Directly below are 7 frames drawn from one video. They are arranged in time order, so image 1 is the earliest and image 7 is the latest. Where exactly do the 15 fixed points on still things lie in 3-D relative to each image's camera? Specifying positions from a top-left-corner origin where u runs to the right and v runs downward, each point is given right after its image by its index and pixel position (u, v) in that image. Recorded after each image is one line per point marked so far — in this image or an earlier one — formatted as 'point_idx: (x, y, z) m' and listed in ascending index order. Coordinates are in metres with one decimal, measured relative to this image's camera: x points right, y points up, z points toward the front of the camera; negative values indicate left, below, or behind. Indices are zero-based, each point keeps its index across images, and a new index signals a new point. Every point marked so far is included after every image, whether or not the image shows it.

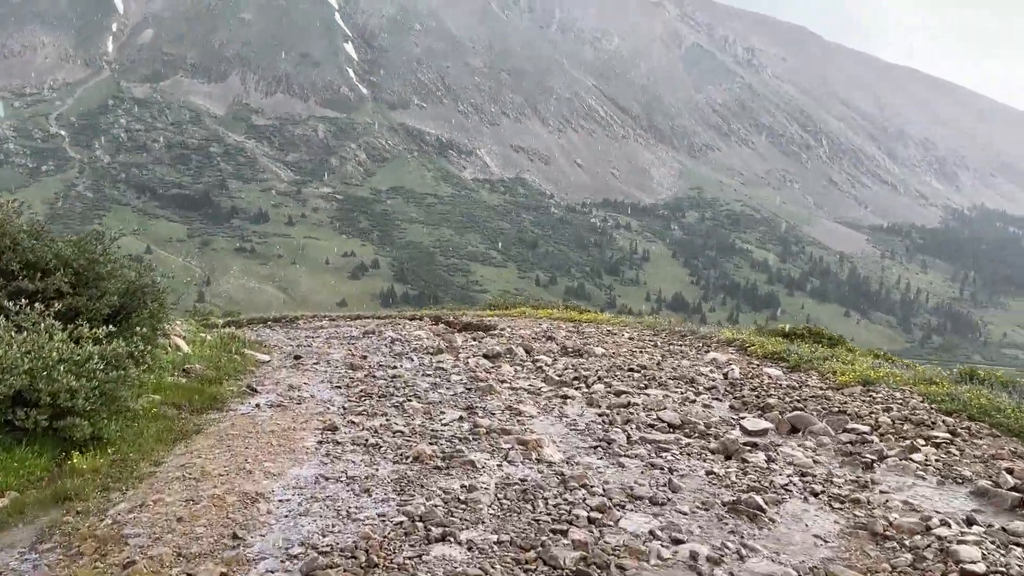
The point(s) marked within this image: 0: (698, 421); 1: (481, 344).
0: (+1.7, -1.2, +7.2) m
1: (-0.4, -1.1, +16.1) m
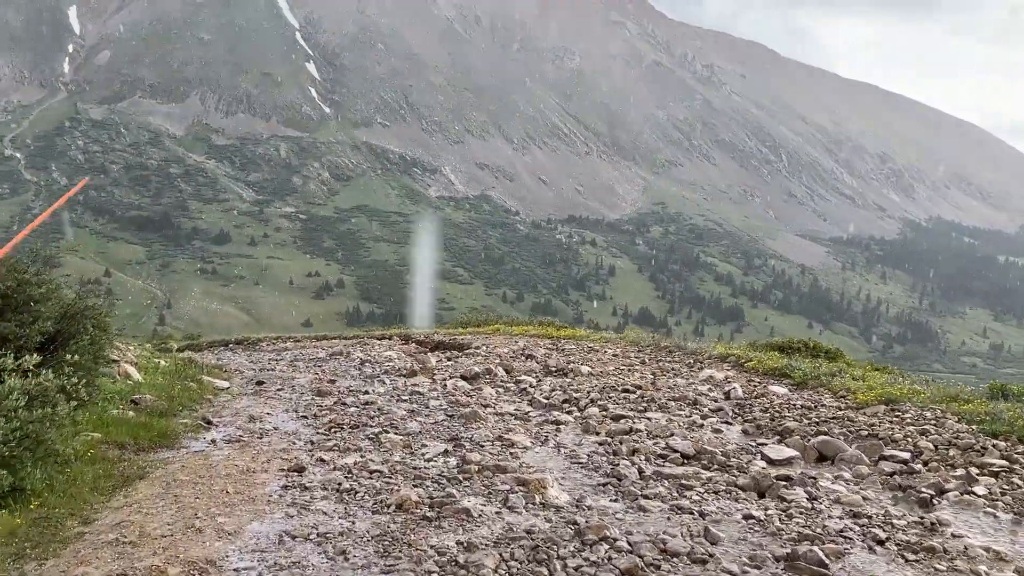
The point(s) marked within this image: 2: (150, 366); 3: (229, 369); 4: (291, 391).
0: (+1.6, -1.3, +6.4) m
1: (-0.8, -1.4, +15.2) m
2: (-6.0, -1.3, +13.7) m
3: (-6.6, -1.9, +19.0) m
4: (-3.2, -1.5, +11.9) m
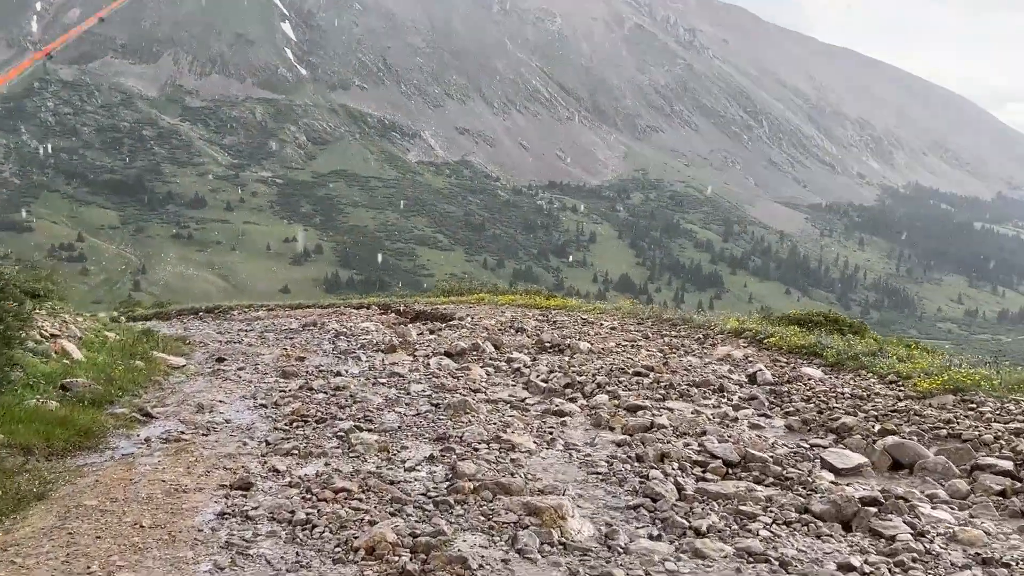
0: (+1.6, -1.1, +5.2) m
1: (-1.0, -0.9, +14.0) m
2: (-6.1, -0.8, +12.3) m
3: (-6.9, -1.1, +17.6) m
4: (-3.3, -1.1, +10.6) m
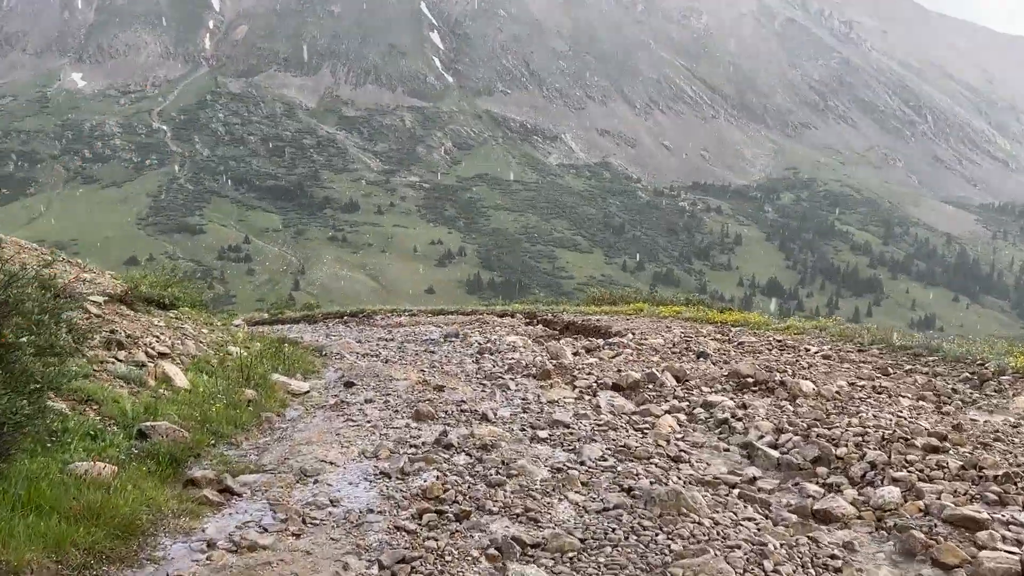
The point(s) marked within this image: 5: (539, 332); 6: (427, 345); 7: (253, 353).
0: (+2.6, -1.3, +2.4) m
1: (+1.5, -1.1, +11.5) m
2: (-3.8, -1.0, +10.7) m
3: (-3.7, -1.3, +16.1) m
4: (-1.4, -1.2, +8.6) m
5: (+0.6, -1.0, +18.1) m
6: (-1.8, -1.2, +17.1) m
7: (-3.9, -1.0, +12.3) m
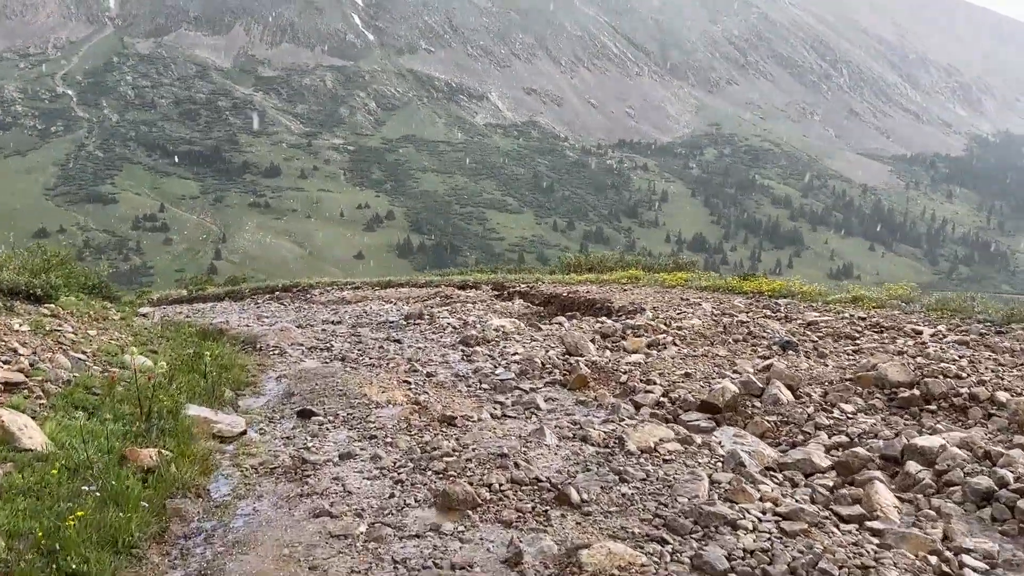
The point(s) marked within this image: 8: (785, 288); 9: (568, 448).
0: (+3.6, -1.4, -0.4) m
1: (+1.7, -0.8, +8.5) m
2: (-3.6, -0.9, +7.3) m
3: (-3.9, -0.9, +12.6) m
4: (-0.9, -1.2, +5.3) m
5: (+0.2, -0.4, +14.9) m
6: (-2.1, -0.7, +13.8) m
7: (-3.8, -0.8, +8.8) m
8: (+4.2, 0.0, +12.9) m
9: (+0.3, -1.1, +5.5) m
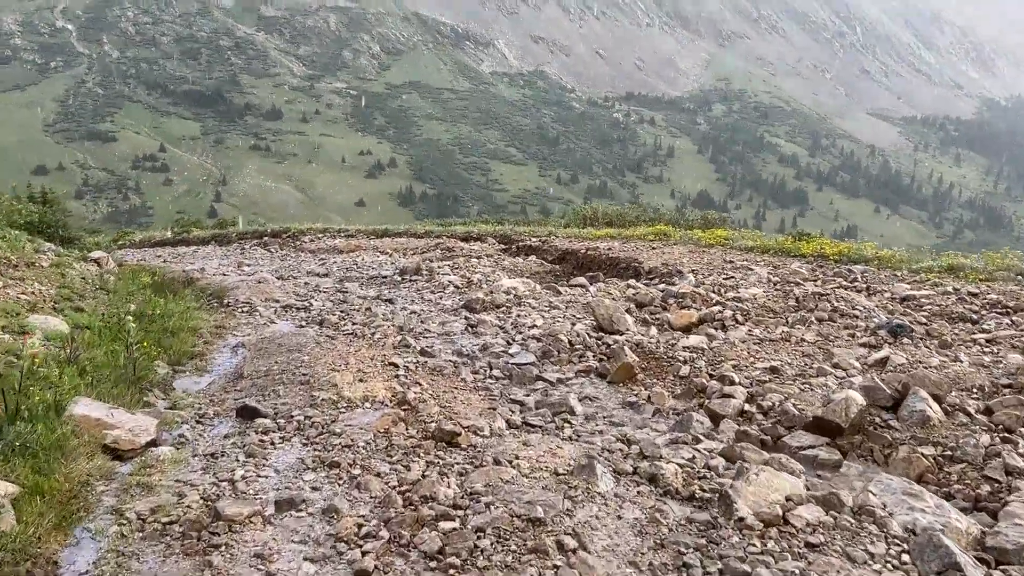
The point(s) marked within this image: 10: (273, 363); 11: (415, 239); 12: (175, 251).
0: (+3.7, -1.6, -2.4) m
1: (+1.8, -0.5, +6.4) m
2: (-3.4, -0.5, +5.2) m
3: (-3.7, -0.2, +10.6) m
4: (-0.8, -1.0, +3.3) m
5: (+0.4, +0.3, +12.9) m
6: (-1.9, 0.0, +11.7) m
7: (-3.6, -0.4, +6.7) m
8: (+4.4, +0.5, +10.8) m
9: (+0.5, -0.9, +3.5) m
10: (-2.0, -0.6, +6.9) m
11: (-2.1, +1.1, +18.0) m
12: (-7.5, +0.8, +18.1) m
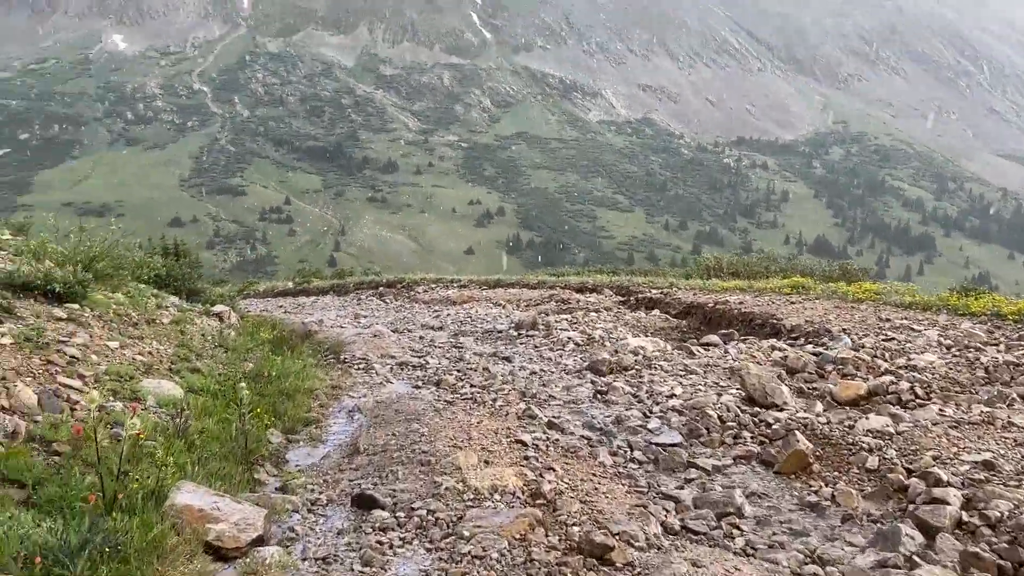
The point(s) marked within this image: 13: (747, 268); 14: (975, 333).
0: (+3.5, -1.6, -3.7) m
1: (+2.8, -0.9, +5.4) m
2: (-2.5, -0.9, +4.9) m
3: (-2.1, -1.0, +10.2) m
4: (-0.2, -1.3, +2.6) m
5: (+2.3, -0.5, +12.0) m
6: (-0.2, -0.8, +11.1) m
7: (-2.5, -0.8, +6.4) m
8: (+5.9, -0.3, +9.4) m
9: (+1.1, -1.2, +2.6) m
10: (-0.9, -1.1, +6.3) m
11: (+0.4, -0.1, +17.4) m
12: (-4.9, -0.3, +18.2) m
13: (+5.5, +0.5, +18.9) m
14: (+5.0, -0.5, +8.5) m
